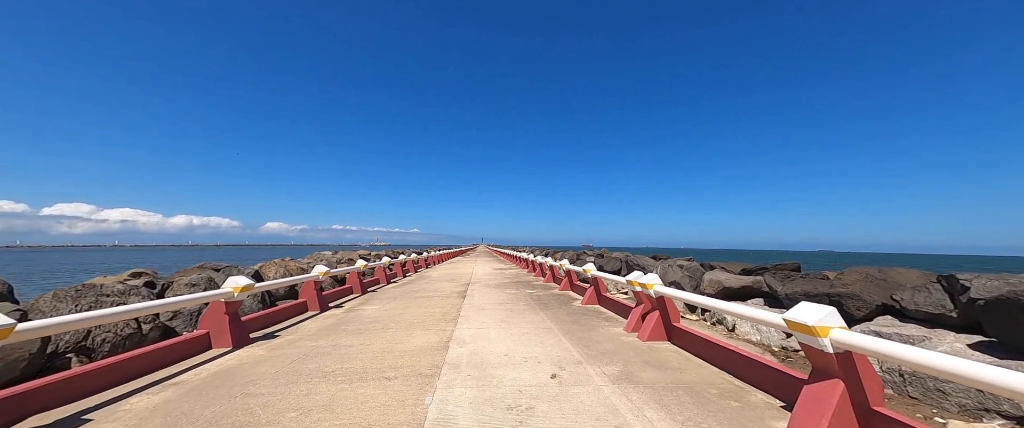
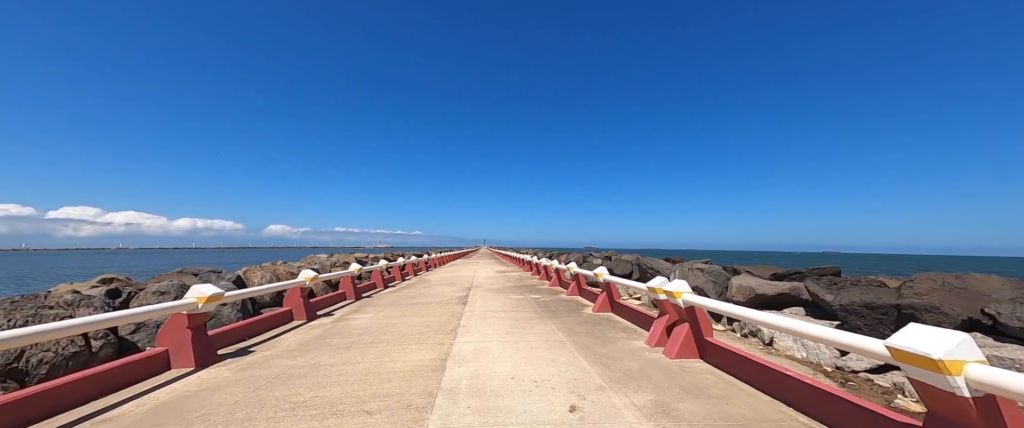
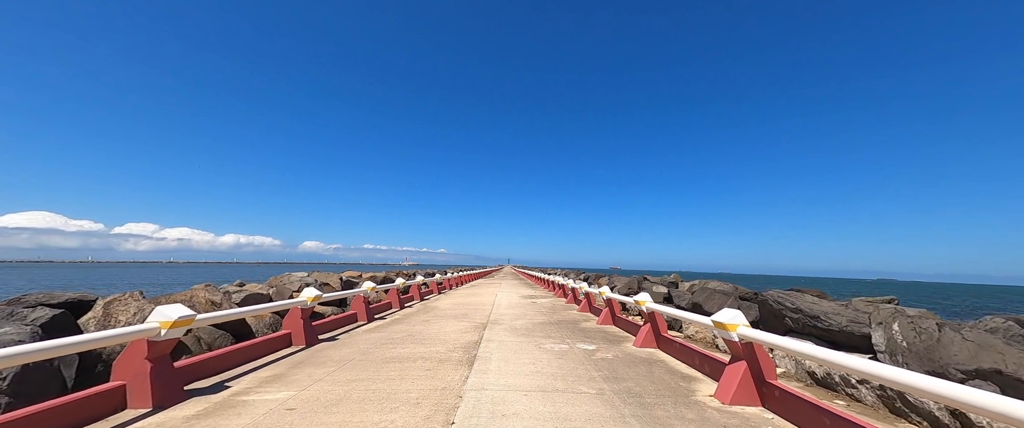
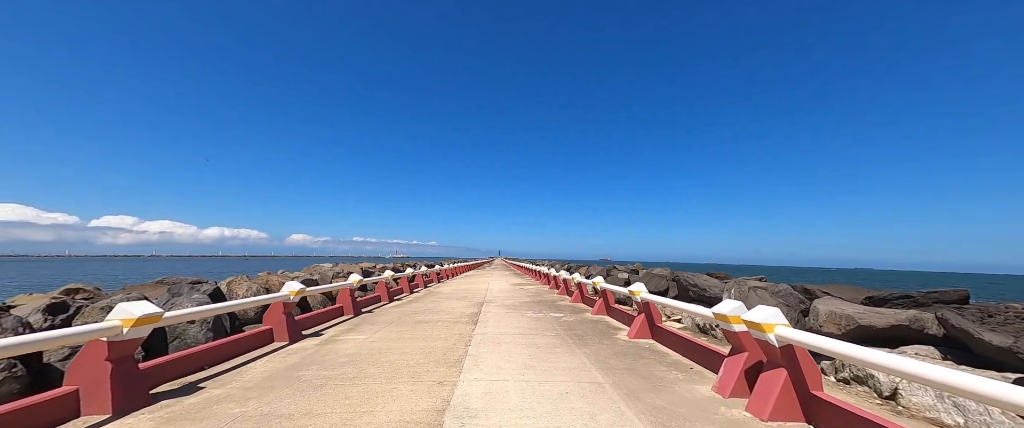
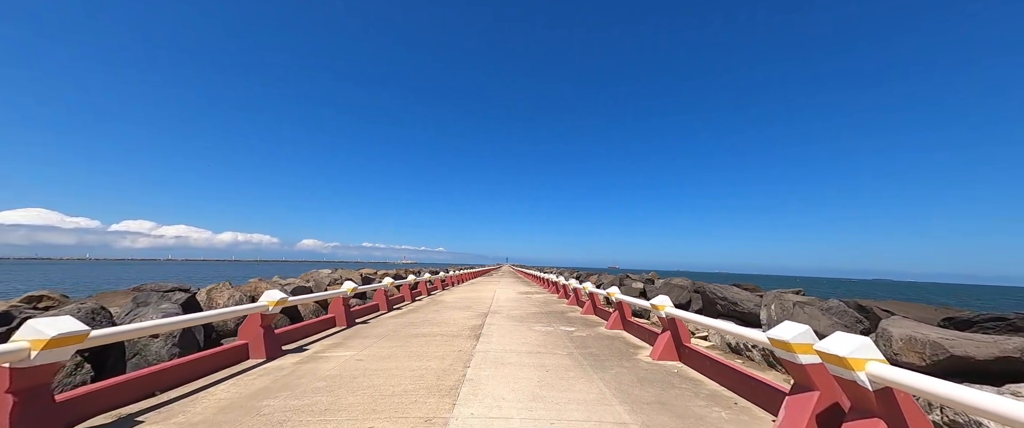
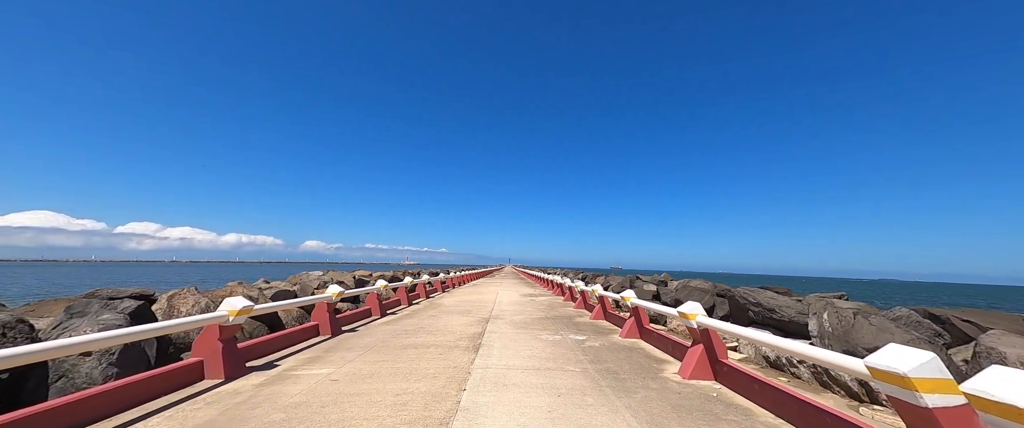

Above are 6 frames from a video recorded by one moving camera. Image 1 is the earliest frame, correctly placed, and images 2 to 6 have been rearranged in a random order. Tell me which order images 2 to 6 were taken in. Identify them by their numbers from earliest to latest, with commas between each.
2, 4, 5, 6, 3
